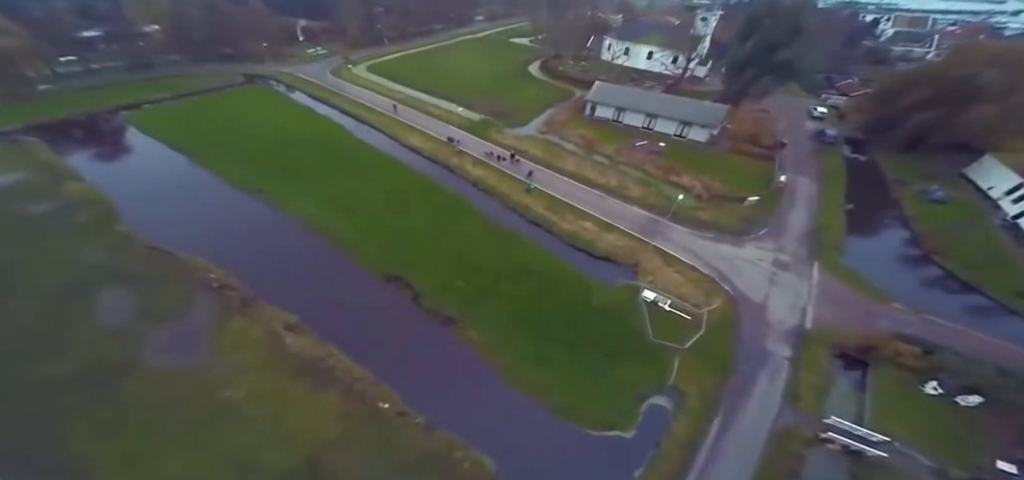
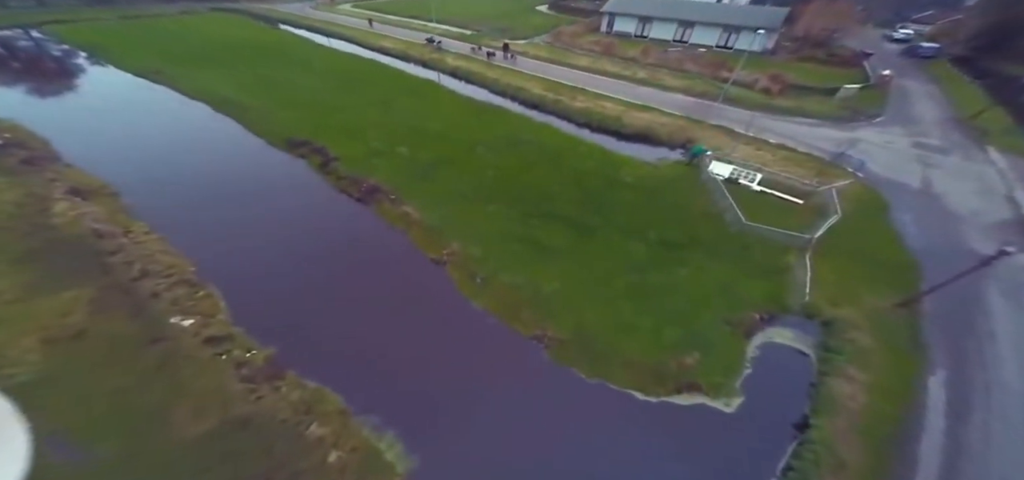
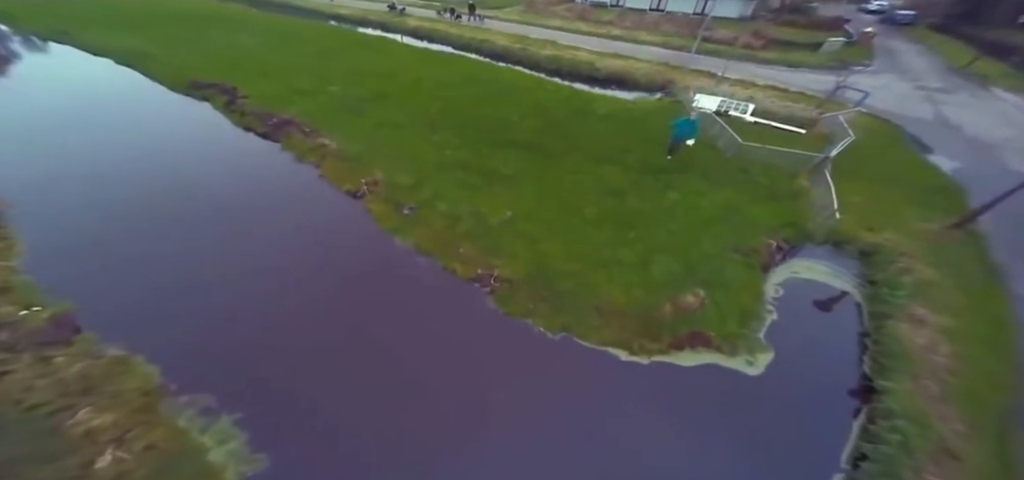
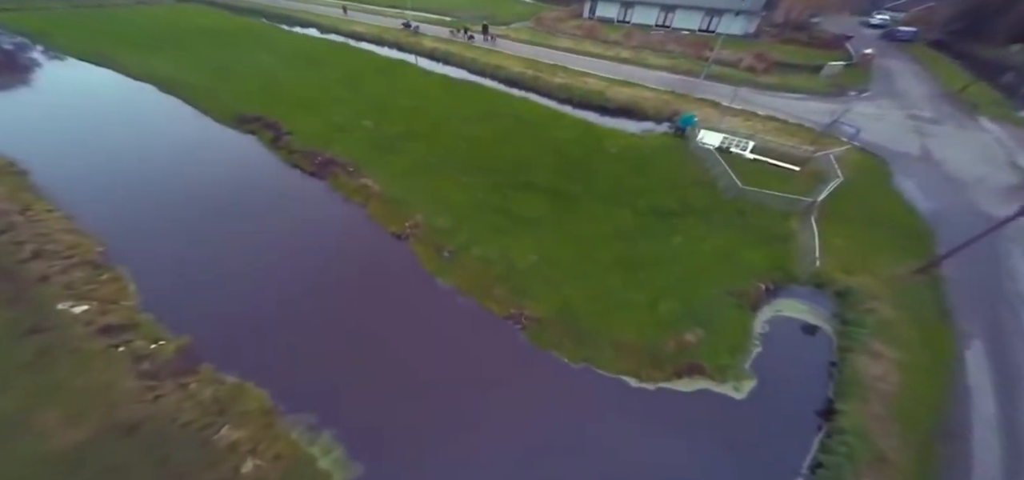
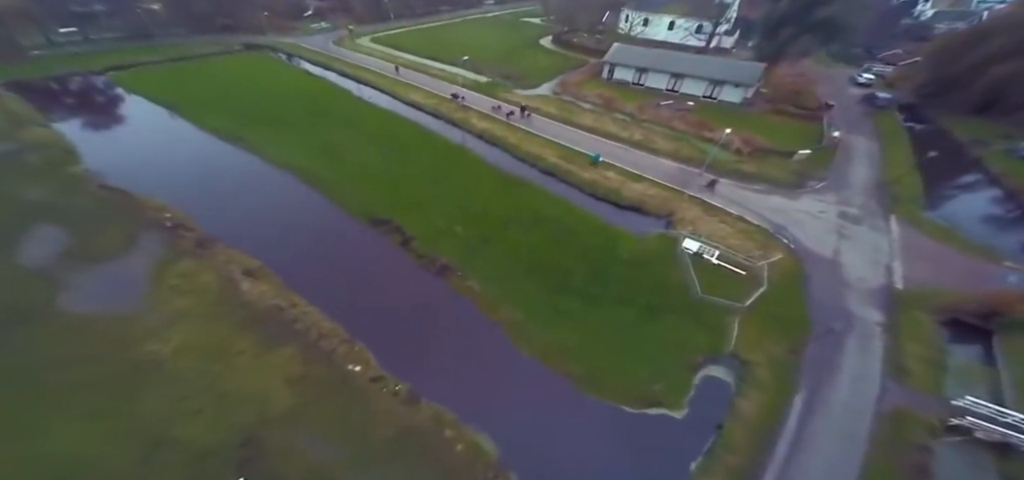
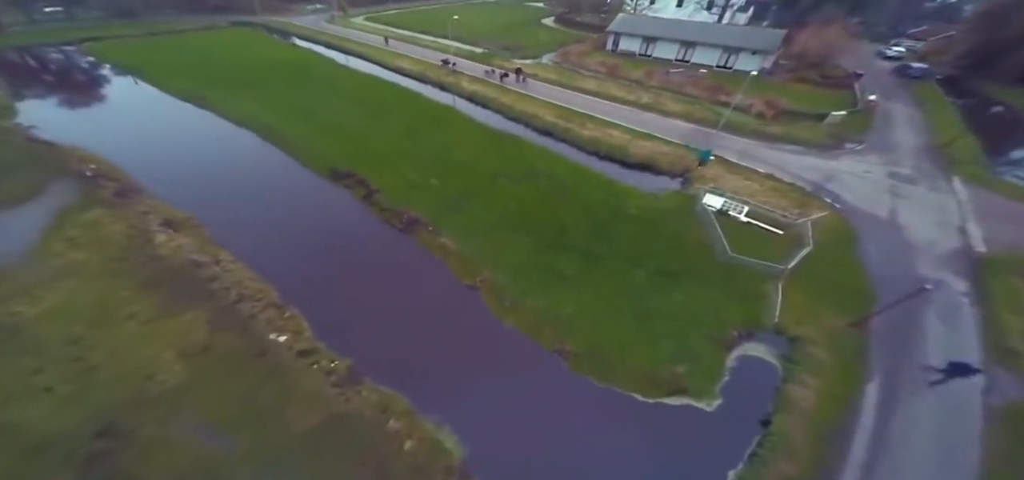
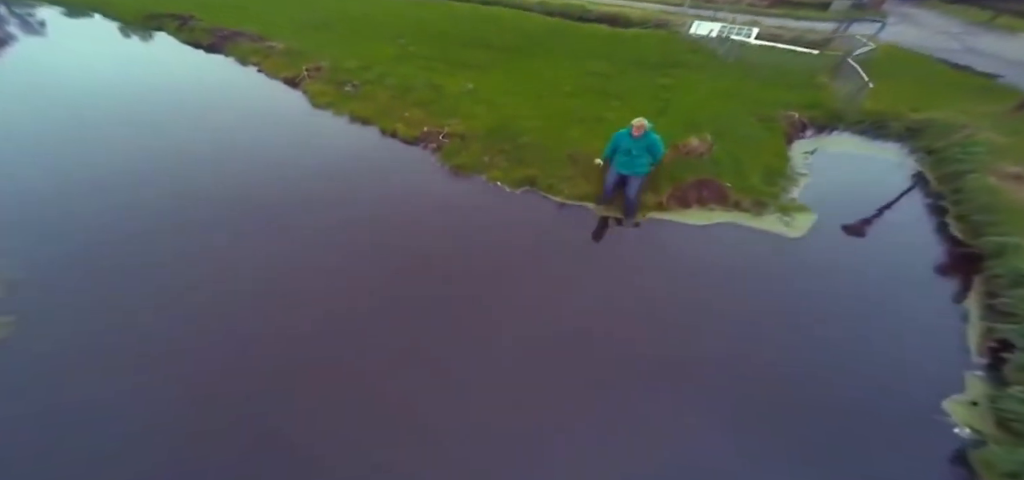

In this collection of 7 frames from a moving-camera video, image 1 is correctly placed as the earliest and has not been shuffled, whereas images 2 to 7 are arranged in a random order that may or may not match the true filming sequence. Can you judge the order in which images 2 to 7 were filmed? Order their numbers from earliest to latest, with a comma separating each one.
5, 6, 2, 4, 3, 7
